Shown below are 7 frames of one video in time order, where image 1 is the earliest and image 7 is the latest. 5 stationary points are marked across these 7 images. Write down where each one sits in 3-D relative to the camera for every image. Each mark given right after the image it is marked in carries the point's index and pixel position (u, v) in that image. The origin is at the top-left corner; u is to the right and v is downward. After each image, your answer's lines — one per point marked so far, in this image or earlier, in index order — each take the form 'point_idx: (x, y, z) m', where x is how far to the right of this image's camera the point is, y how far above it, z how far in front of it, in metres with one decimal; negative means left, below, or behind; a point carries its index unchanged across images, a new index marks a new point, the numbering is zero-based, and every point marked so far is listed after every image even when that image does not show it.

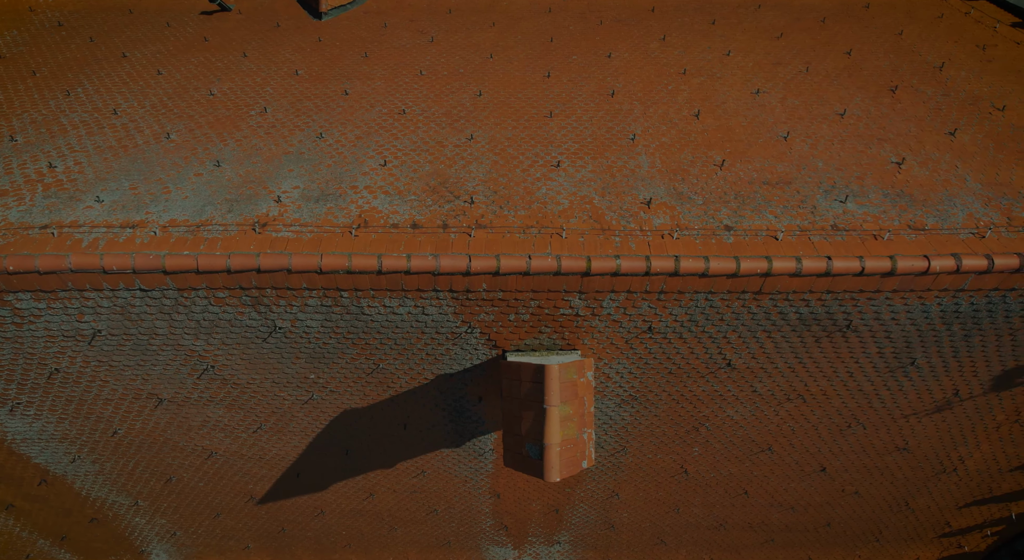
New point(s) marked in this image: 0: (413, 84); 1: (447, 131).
0: (-1.3, +2.5, +10.4) m
1: (-0.7, +1.6, +8.9) m
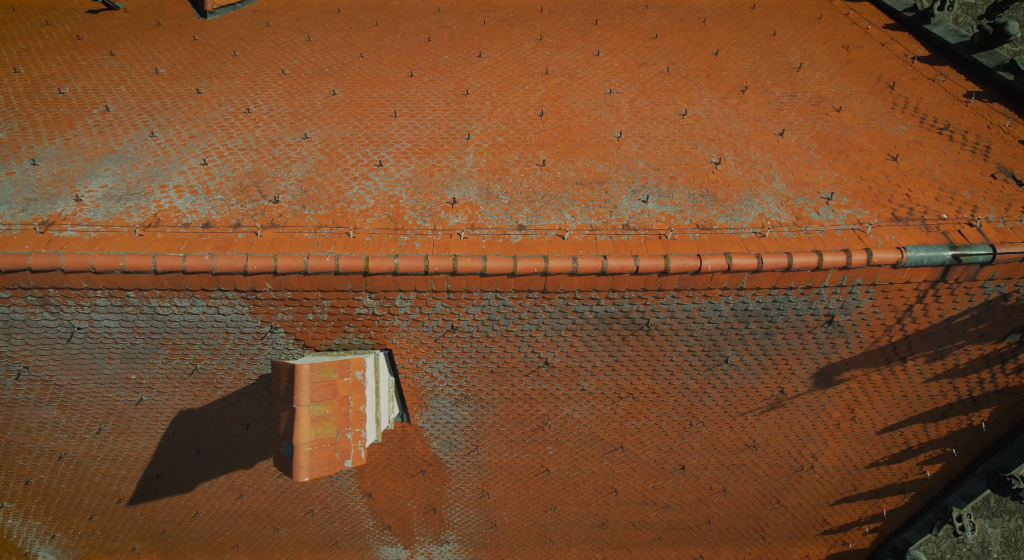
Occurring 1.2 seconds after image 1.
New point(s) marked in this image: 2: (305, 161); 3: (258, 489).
0: (-3.1, +2.5, +10.4) m
1: (-2.5, +1.7, +8.9) m
2: (-2.2, +1.2, +8.3) m
3: (-3.6, -3.0, +11.3) m
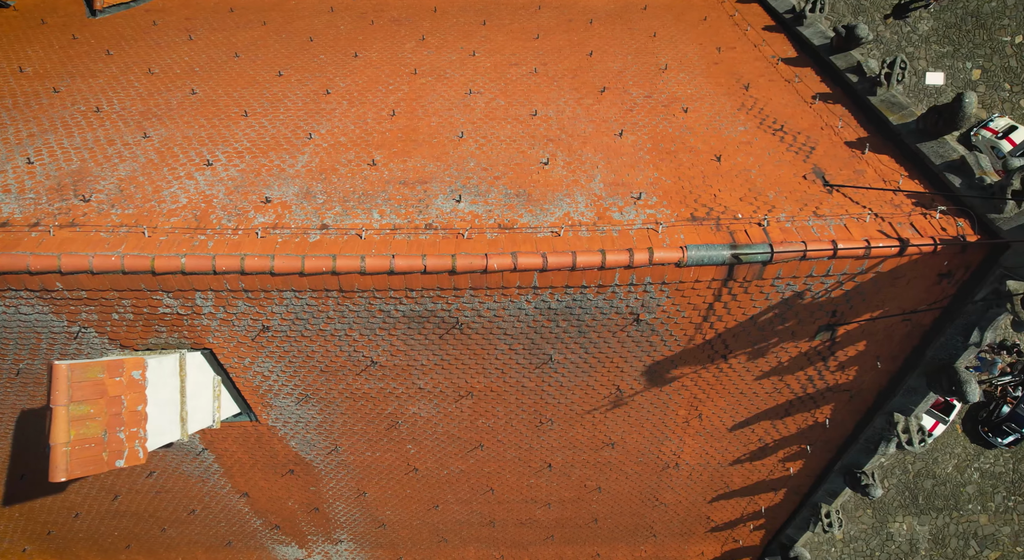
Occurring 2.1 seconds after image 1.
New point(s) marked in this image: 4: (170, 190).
0: (-4.9, +2.5, +10.4) m
1: (-4.2, +1.7, +8.8) m
2: (-3.9, +1.2, +8.3) m
3: (-5.4, -3.0, +11.2) m
4: (-3.3, +0.9, +7.9) m
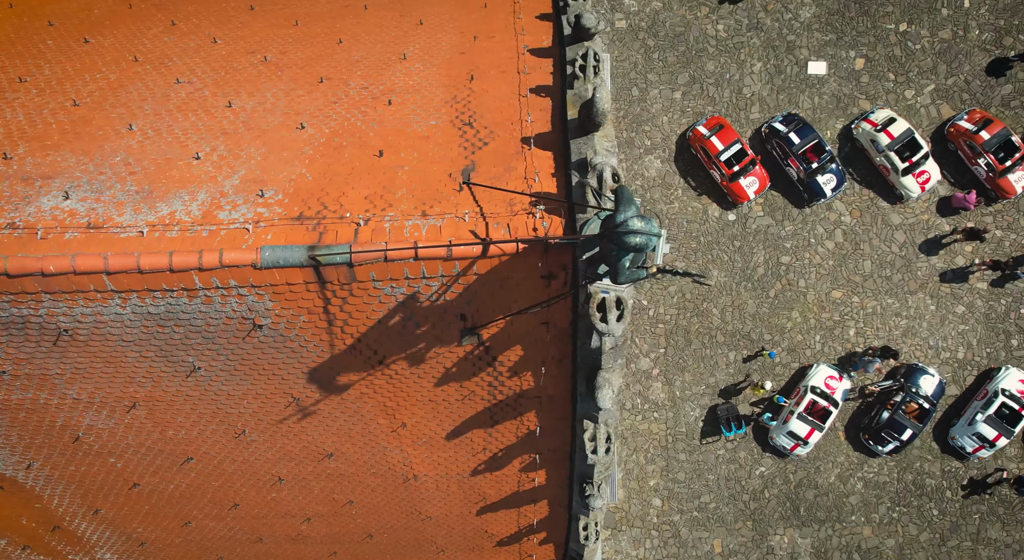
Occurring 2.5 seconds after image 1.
0: (-3.0, +2.6, +3.7) m
1: (-2.0, +1.7, +2.5) m
2: (-1.5, +1.2, +2.1) m
3: (-4.0, -2.8, +4.5) m
4: (-0.8, +0.8, +1.9) m
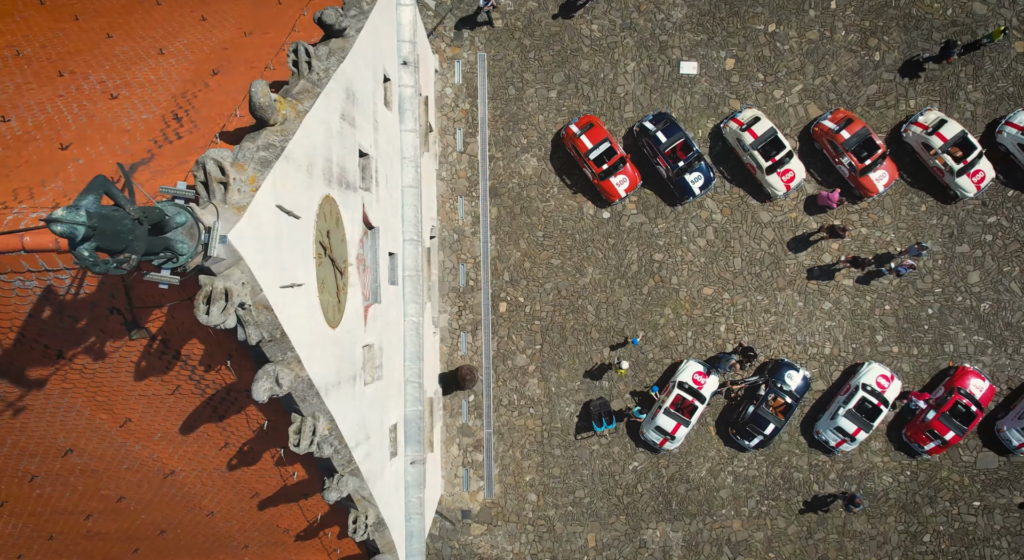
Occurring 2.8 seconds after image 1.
0: (-6.1, +2.7, +3.6) m
1: (-5.0, +1.7, +2.5) m
2: (-4.4, +1.3, +2.1) m
3: (-7.0, -2.8, +4.4) m
4: (-3.8, +0.9, +1.9) m
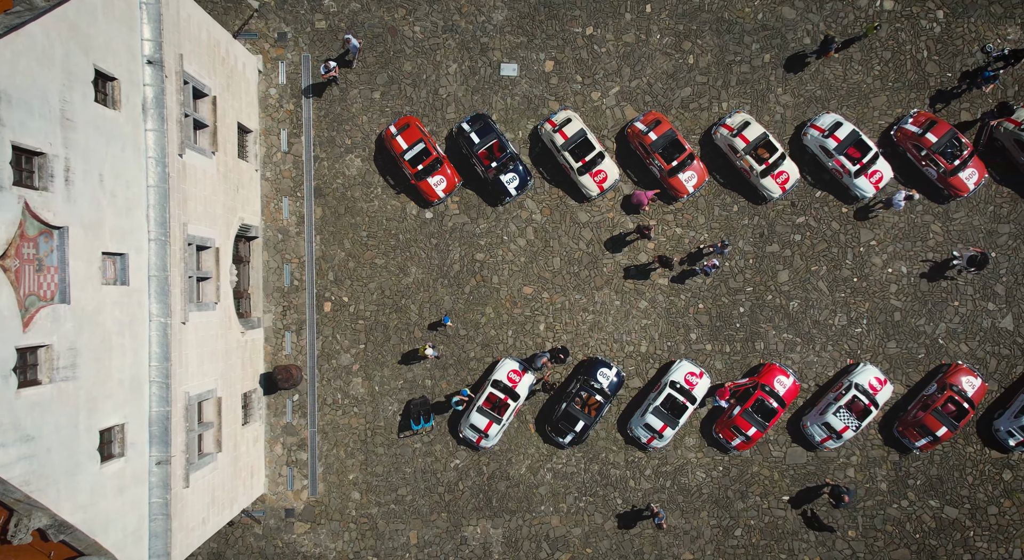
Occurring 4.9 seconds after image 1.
0: (-10.7, +2.7, +3.5) m
1: (-9.6, +1.7, +2.4) m
2: (-9.1, +1.3, +2.1) m
3: (-11.7, -2.8, +4.3) m
4: (-8.4, +0.9, +1.9) m
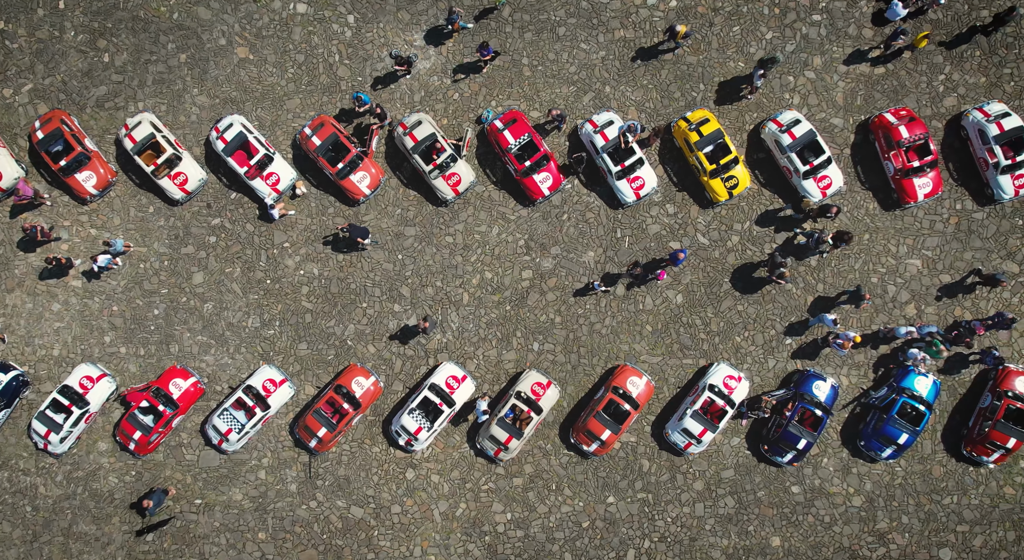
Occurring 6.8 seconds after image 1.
0: (-18.6, +1.5, +2.9) m
1: (-17.4, +0.5, +1.9) m
2: (-16.9, 0.0, +1.6) m
3: (-19.6, -3.9, +3.9) m
4: (-16.2, -0.4, +1.5) m
